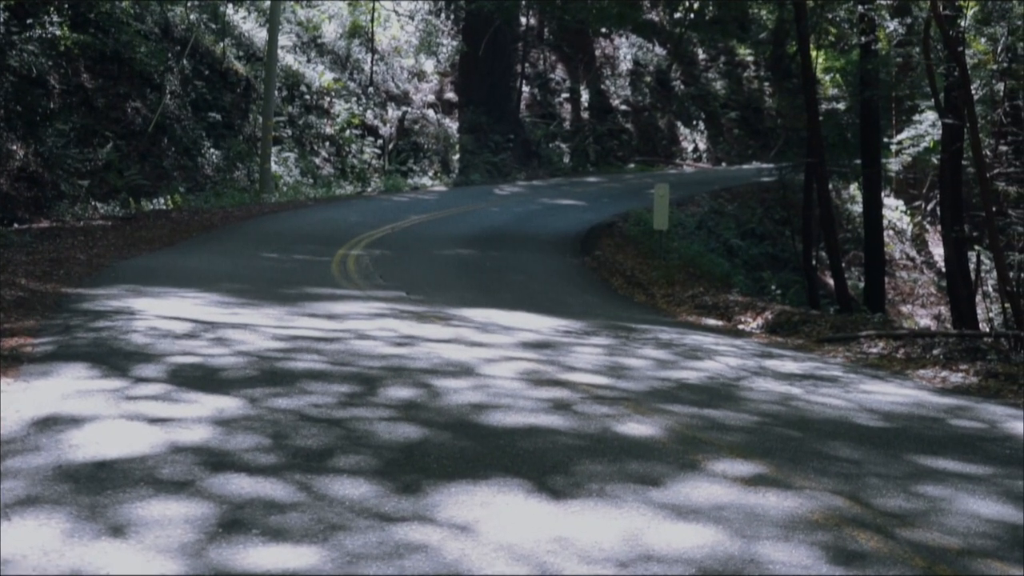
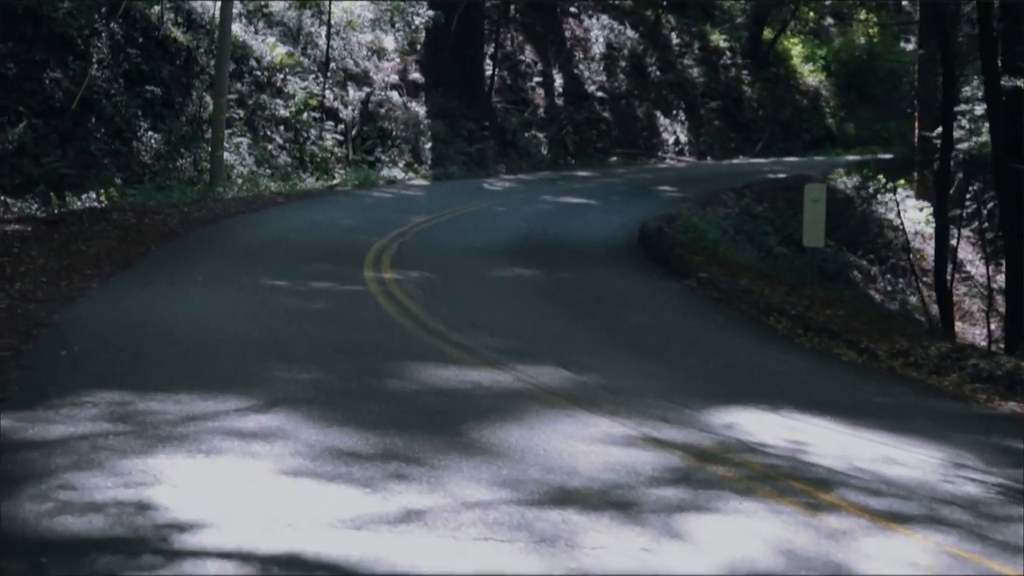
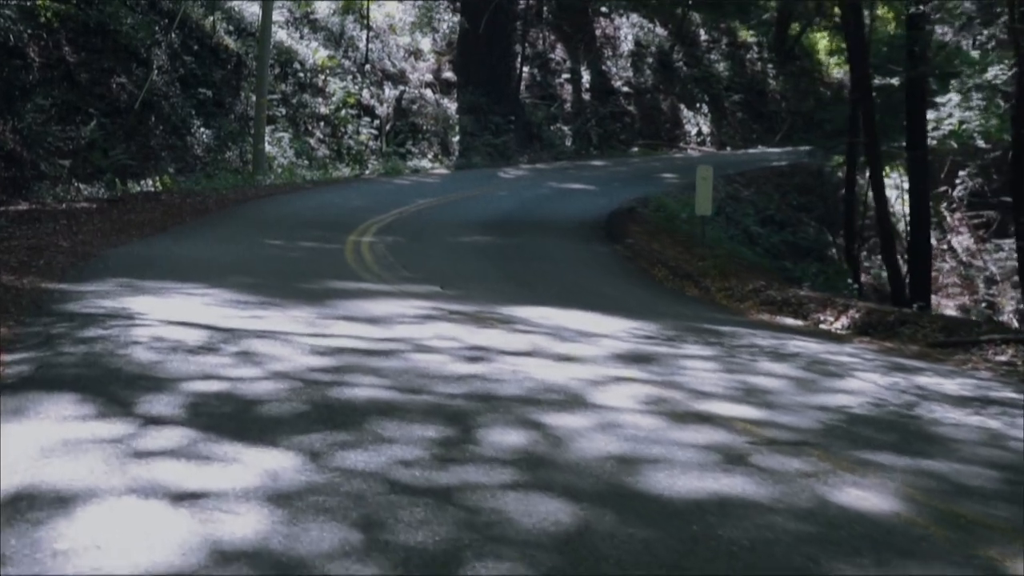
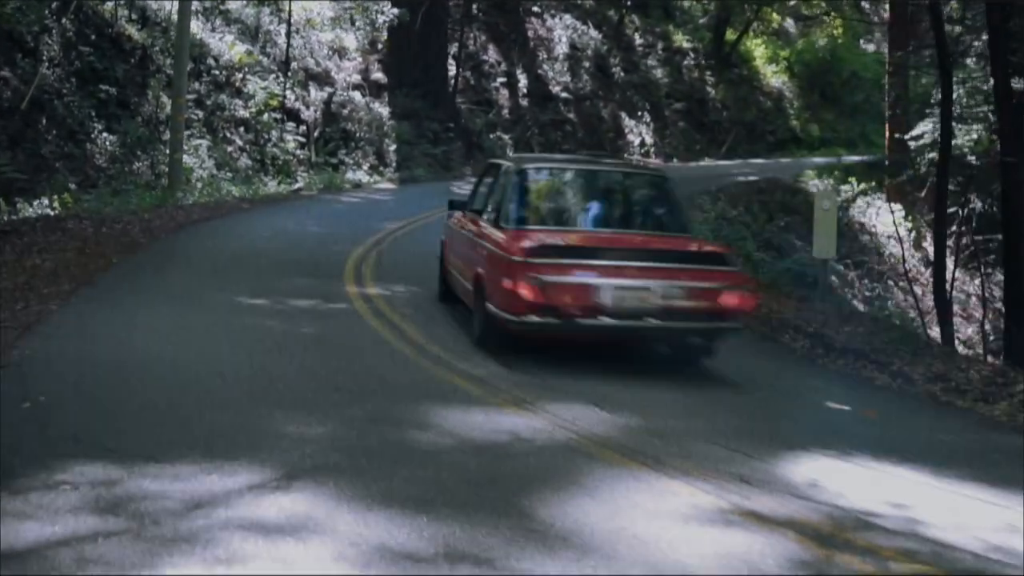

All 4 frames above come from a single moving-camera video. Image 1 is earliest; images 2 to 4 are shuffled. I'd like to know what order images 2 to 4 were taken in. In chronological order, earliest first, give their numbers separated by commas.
3, 2, 4
